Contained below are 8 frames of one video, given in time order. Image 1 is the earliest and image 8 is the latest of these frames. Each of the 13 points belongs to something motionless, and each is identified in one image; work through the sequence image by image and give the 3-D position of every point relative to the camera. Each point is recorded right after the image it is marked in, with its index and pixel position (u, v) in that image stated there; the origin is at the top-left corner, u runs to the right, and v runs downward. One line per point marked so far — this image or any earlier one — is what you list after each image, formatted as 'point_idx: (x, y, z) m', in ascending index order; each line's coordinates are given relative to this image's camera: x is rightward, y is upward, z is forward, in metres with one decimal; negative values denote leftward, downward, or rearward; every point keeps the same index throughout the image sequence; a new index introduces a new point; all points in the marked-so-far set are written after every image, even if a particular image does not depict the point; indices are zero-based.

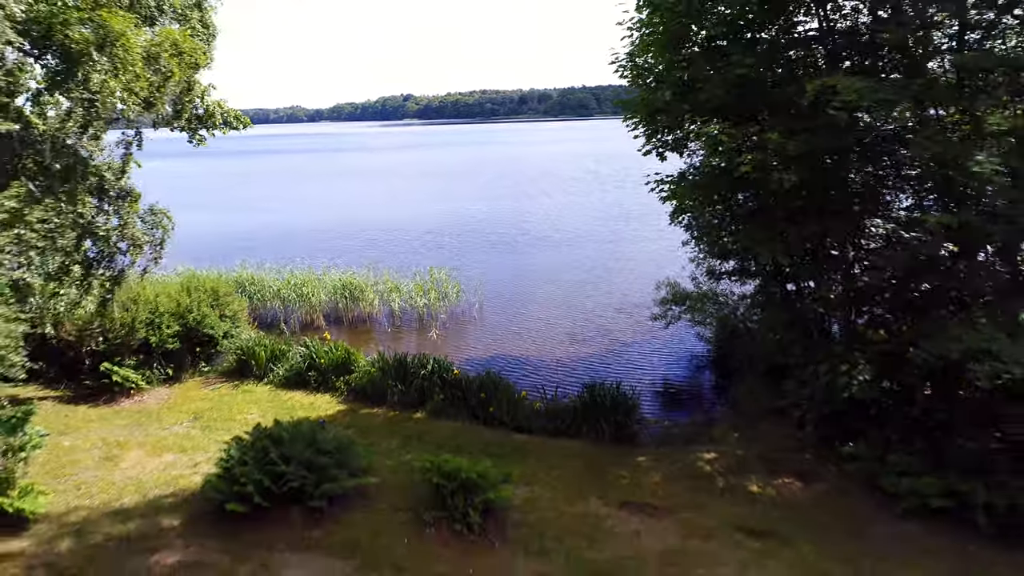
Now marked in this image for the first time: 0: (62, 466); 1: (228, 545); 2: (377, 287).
0: (-3.5, -1.4, +6.7) m
1: (-1.8, -1.6, +5.4) m
2: (-1.8, 0.0, +11.4) m
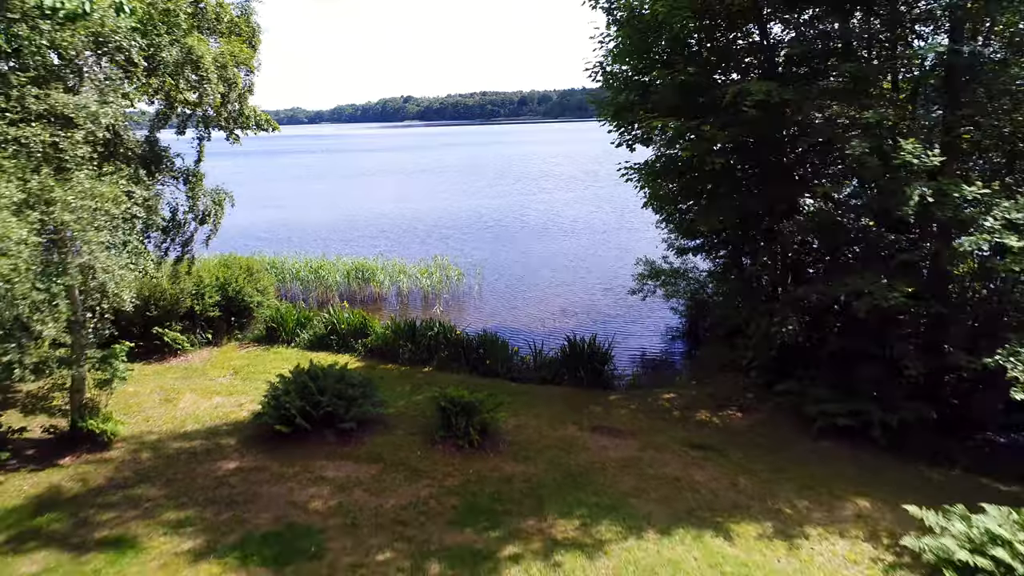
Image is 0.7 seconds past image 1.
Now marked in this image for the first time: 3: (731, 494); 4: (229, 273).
0: (-3.5, -1.1, +8.0) m
1: (-1.8, -1.3, +6.8) m
2: (-1.9, +0.2, +12.8) m
3: (+1.5, -1.4, +5.9) m
4: (-3.4, +0.2, +10.6) m
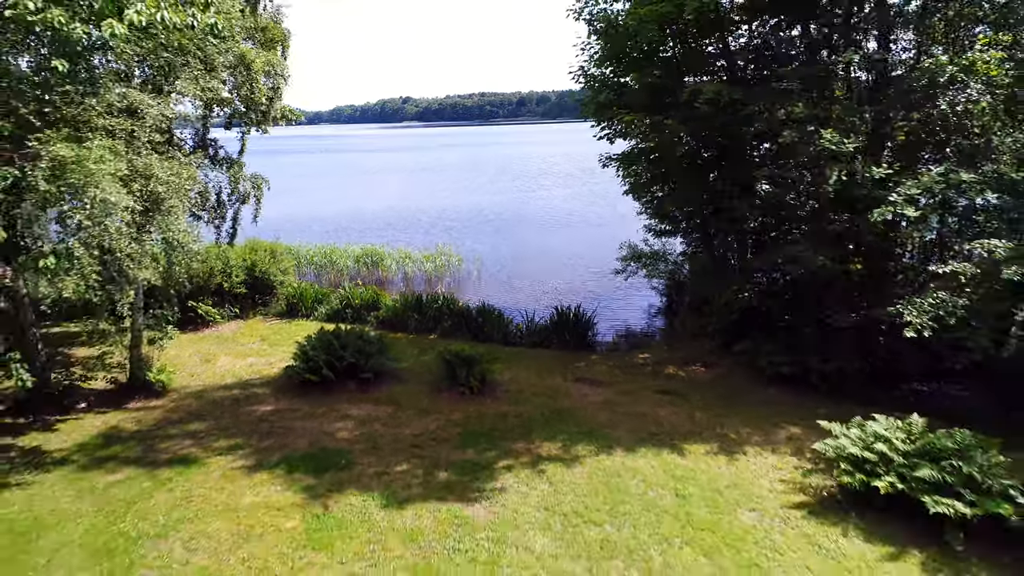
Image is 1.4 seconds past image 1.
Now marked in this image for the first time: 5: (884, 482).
0: (-3.6, -0.8, +9.2) m
1: (-1.9, -1.0, +8.0) m
2: (-1.9, +0.5, +14.0) m
3: (+1.4, -1.1, +7.1) m
4: (-3.5, +0.5, +11.8) m
5: (+2.2, -1.1, +5.2) m
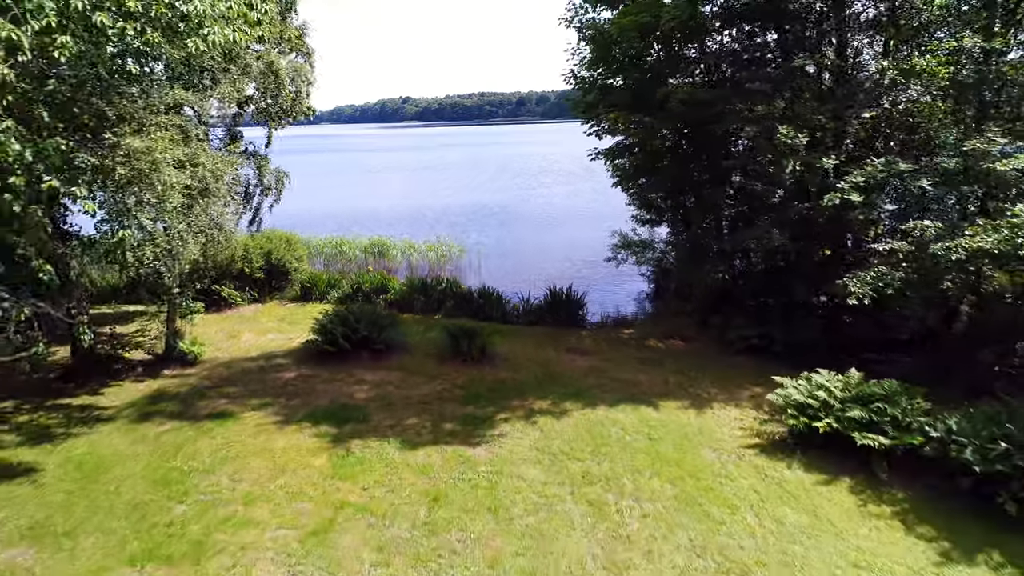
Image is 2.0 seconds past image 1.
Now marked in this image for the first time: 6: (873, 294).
0: (-3.6, -0.6, +10.2) m
1: (-1.9, -0.8, +8.9) m
2: (-2.0, +0.7, +14.9) m
3: (+1.4, -0.9, +8.0) m
4: (-3.5, +0.7, +12.7) m
5: (+2.2, -0.9, +6.1) m
6: (+3.1, 0.0, +7.7) m
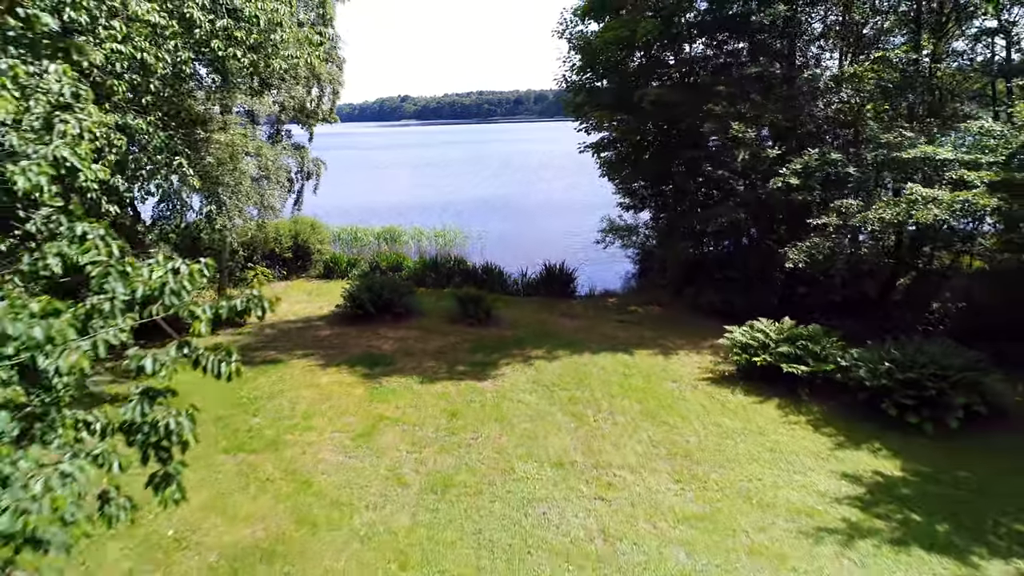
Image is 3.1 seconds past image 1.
0: (-3.6, -0.3, +11.8) m
1: (-1.9, -0.5, +10.5) m
2: (-2.0, +1.1, +16.5) m
3: (+1.4, -0.6, +9.6) m
4: (-3.5, +1.0, +14.3) m
5: (+2.2, -0.6, +7.7) m
6: (+3.1, +0.3, +9.3) m
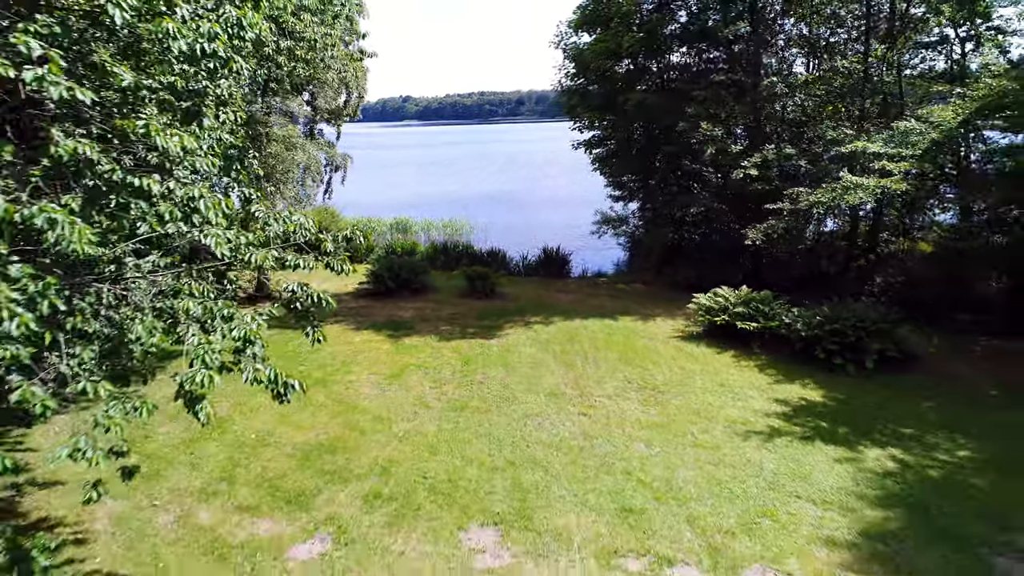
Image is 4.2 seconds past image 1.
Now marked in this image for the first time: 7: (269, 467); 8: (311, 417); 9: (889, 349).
0: (-3.6, 0.0, +13.3) m
1: (-1.9, -0.2, +12.1) m
2: (-1.9, +1.4, +18.1) m
3: (+1.4, -0.3, +11.2) m
4: (-3.5, +1.3, +15.9) m
5: (+2.2, -0.3, +9.3) m
6: (+3.2, +0.6, +10.8) m
7: (-1.7, -1.2, +6.0) m
8: (-1.7, -1.1, +7.1) m
9: (+3.5, -0.6, +8.1) m
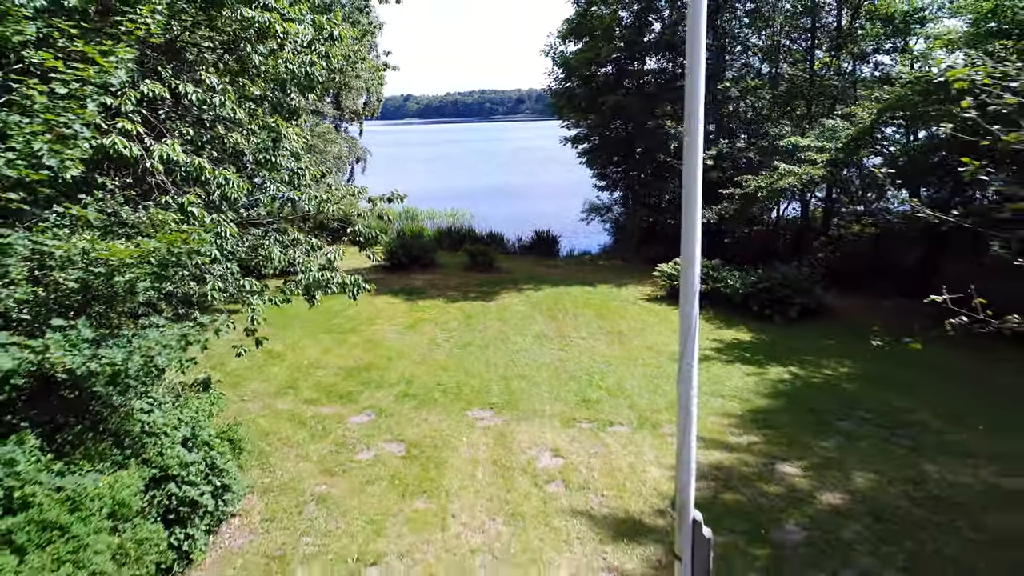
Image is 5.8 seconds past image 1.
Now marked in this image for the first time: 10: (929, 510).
0: (-3.7, +0.4, +15.3) m
1: (-2.0, +0.2, +14.1) m
2: (-2.0, +1.8, +20.1) m
3: (+1.4, +0.1, +13.2) m
4: (-3.6, +1.7, +17.9) m
5: (+2.2, +0.1, +11.3) m
6: (+3.1, +1.0, +12.8) m
7: (-1.8, -0.8, +8.0) m
8: (-1.7, -0.7, +9.1) m
9: (+3.5, -0.2, +10.1) m
10: (+2.2, -1.2, +4.7) m
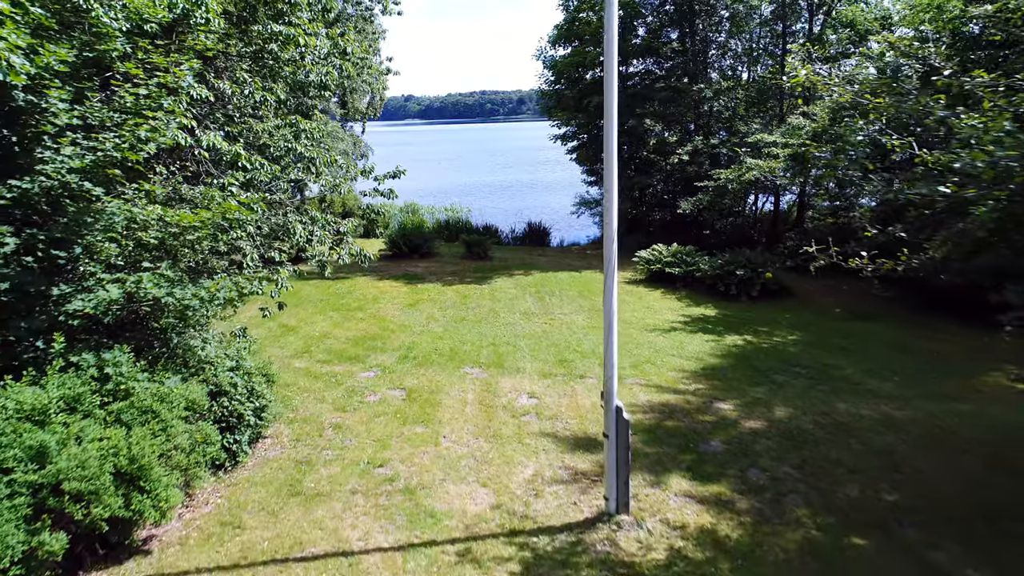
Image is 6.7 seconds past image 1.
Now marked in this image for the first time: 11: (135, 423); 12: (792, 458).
0: (-3.8, +0.7, +16.4) m
1: (-2.1, +0.5, +15.1) m
2: (-2.1, +2.0, +21.2) m
3: (+1.2, +0.4, +14.3) m
4: (-3.7, +1.9, +18.9) m
5: (+2.0, +0.3, +12.4) m
6: (+3.0, +1.2, +13.9) m
7: (-1.9, -0.6, +9.1) m
8: (-1.8, -0.4, +10.2) m
9: (+3.3, +0.1, +11.1) m
10: (+2.1, -1.0, +5.8) m
11: (-1.7, -0.6, +4.0) m
12: (+1.7, -1.0, +5.2) m
